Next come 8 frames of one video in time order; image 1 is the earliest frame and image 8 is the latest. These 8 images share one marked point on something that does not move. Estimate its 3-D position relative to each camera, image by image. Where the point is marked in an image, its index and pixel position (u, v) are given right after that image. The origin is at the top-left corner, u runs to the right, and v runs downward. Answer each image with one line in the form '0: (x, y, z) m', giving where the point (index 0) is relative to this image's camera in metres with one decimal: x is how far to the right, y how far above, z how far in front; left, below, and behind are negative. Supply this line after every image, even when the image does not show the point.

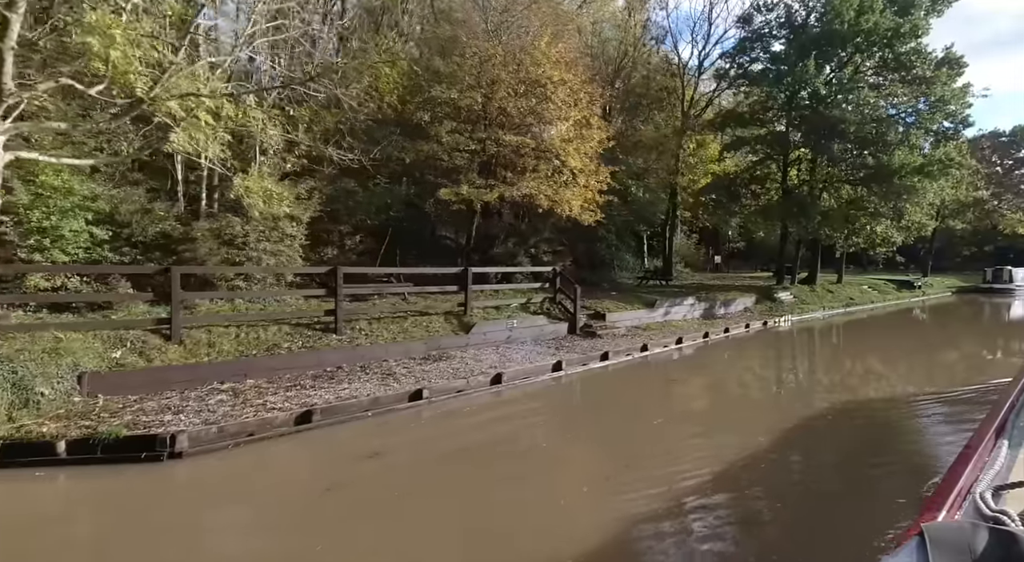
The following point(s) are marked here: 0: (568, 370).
0: (+1.1, -1.7, +13.0) m
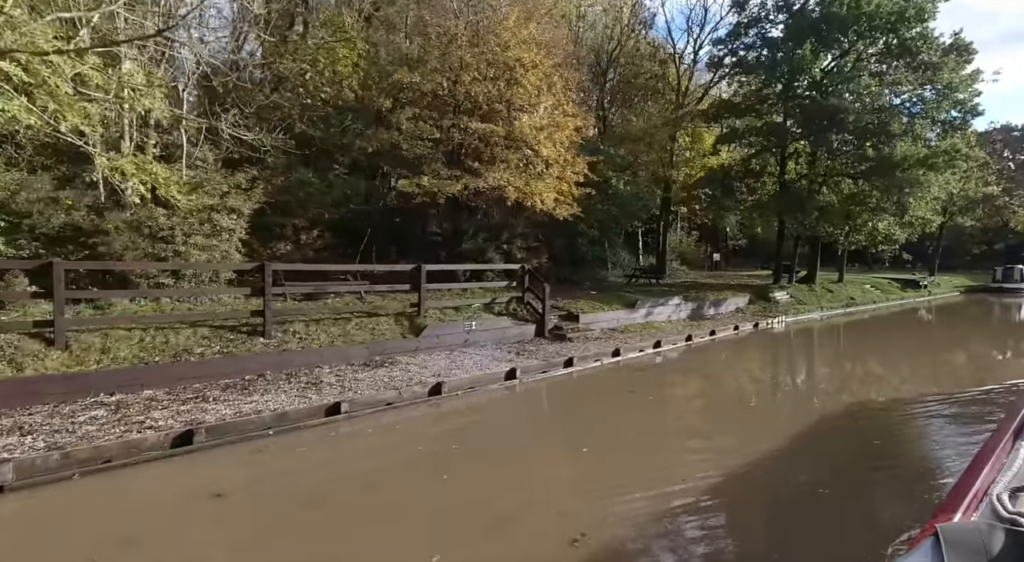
0: (+0.2, -1.7, +11.8) m
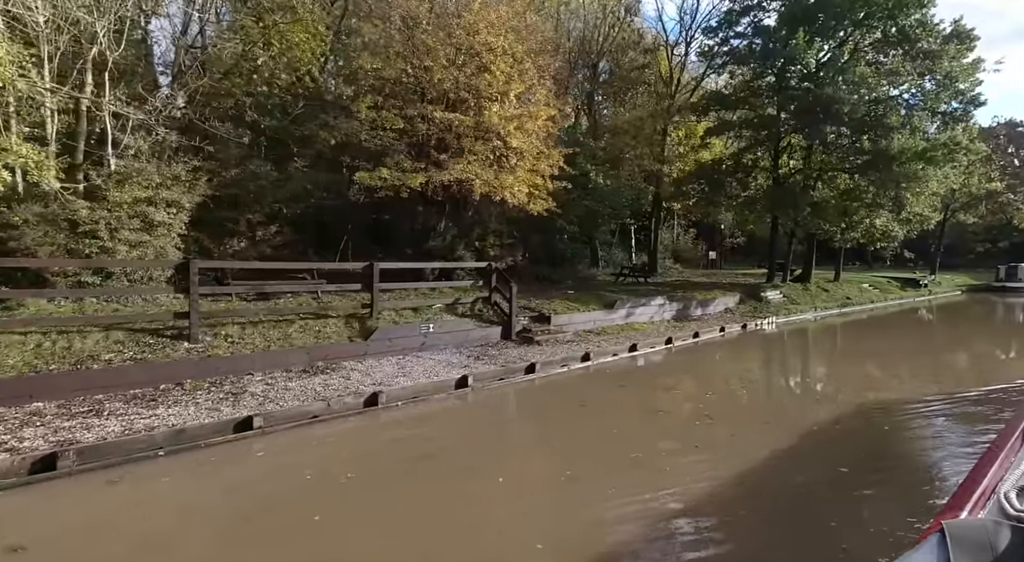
0: (-0.5, -1.7, +10.9) m
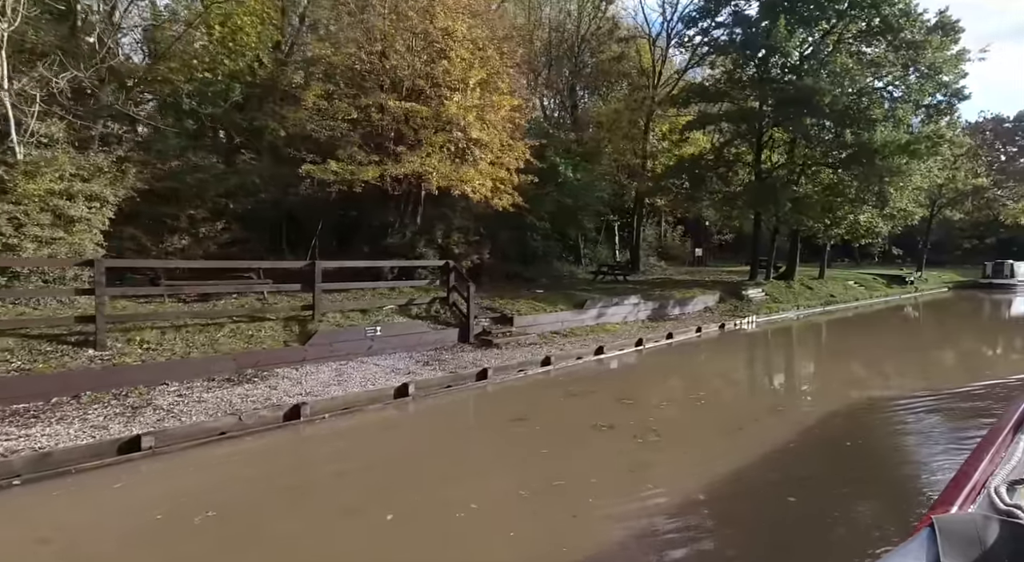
0: (-1.3, -1.7, +10.0) m
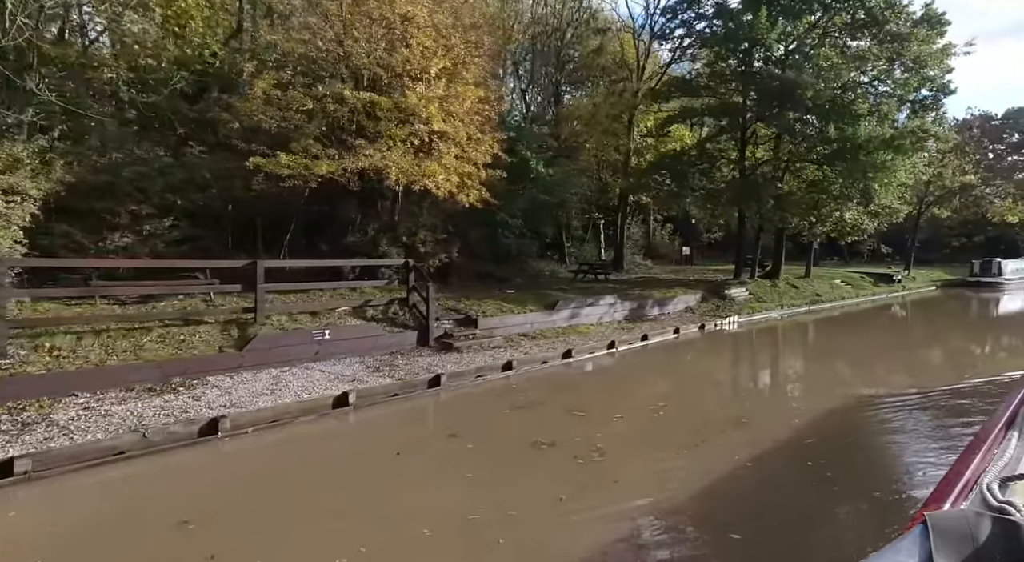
0: (-2.0, -1.7, +9.3) m
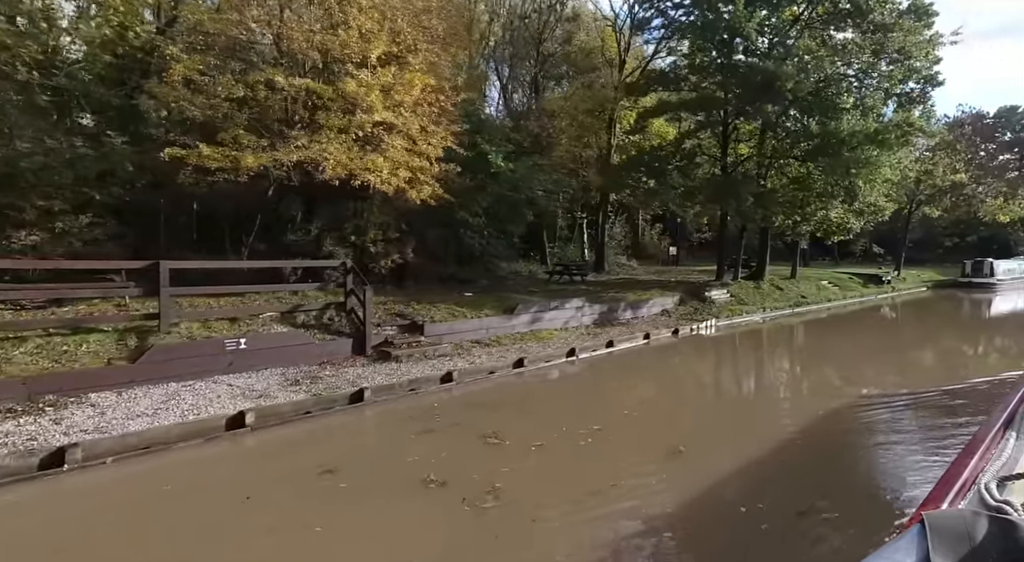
0: (-3.0, -1.8, +8.2) m
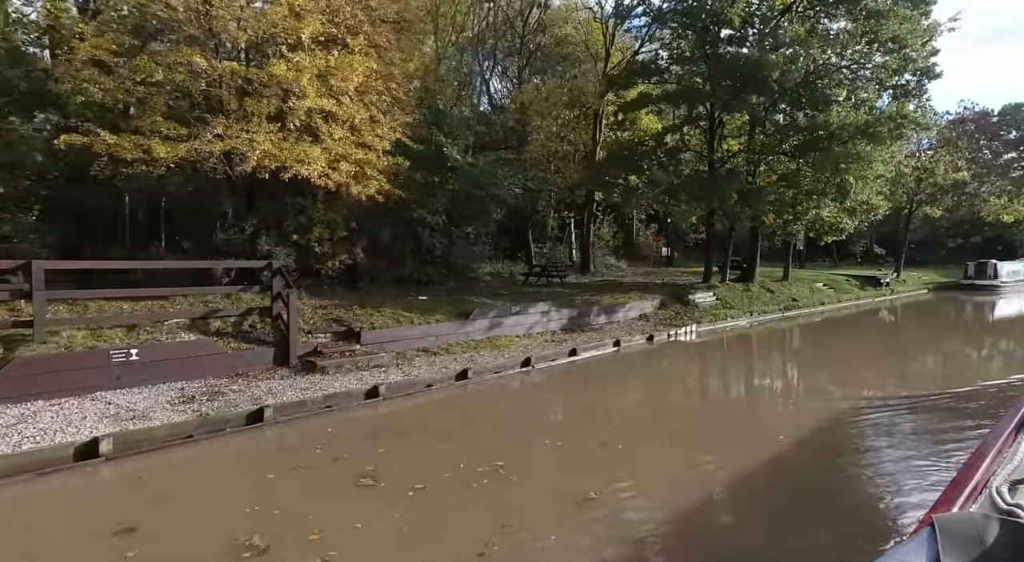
0: (-3.9, -1.8, +7.0) m
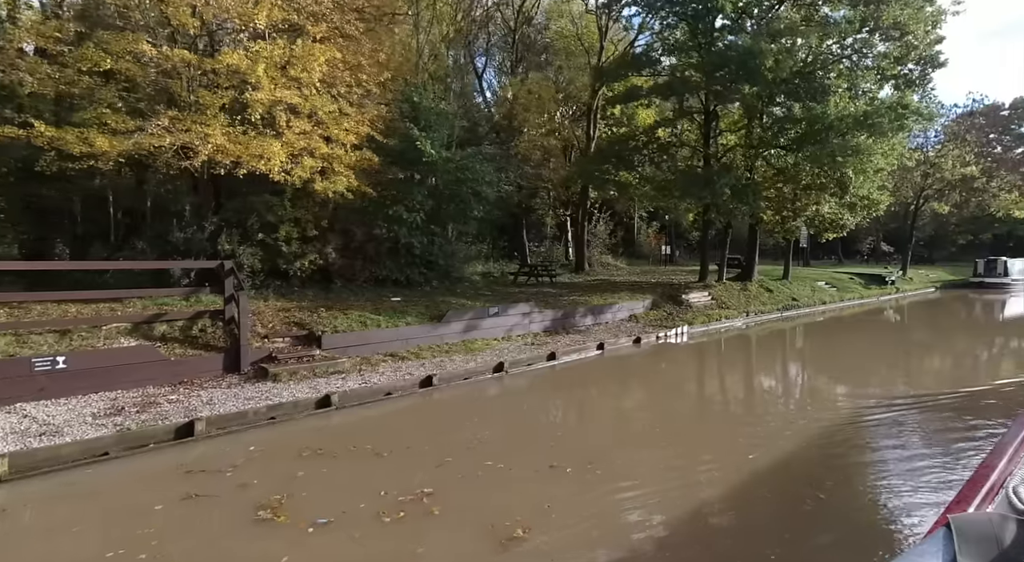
0: (-4.5, -1.8, +6.4) m
